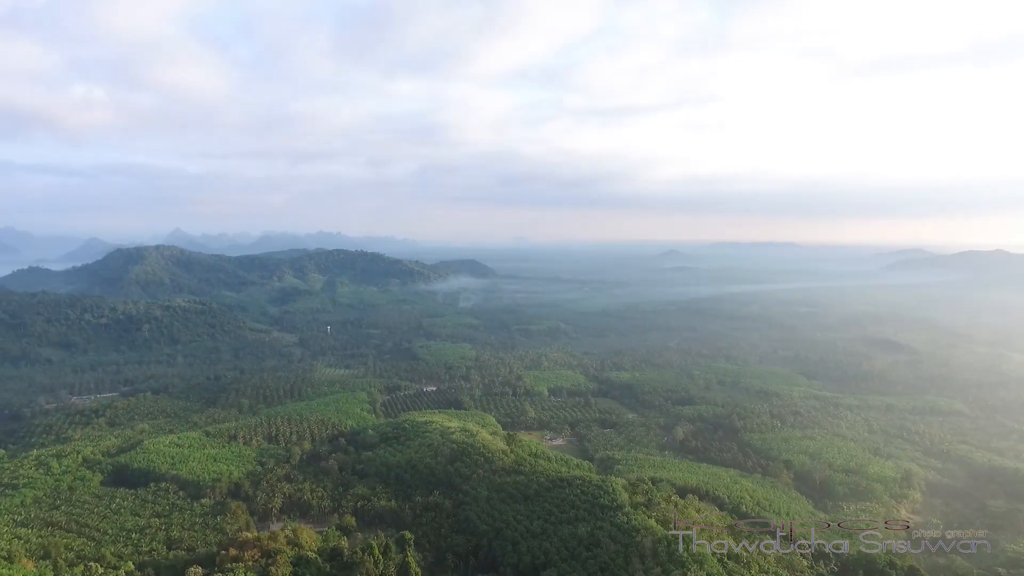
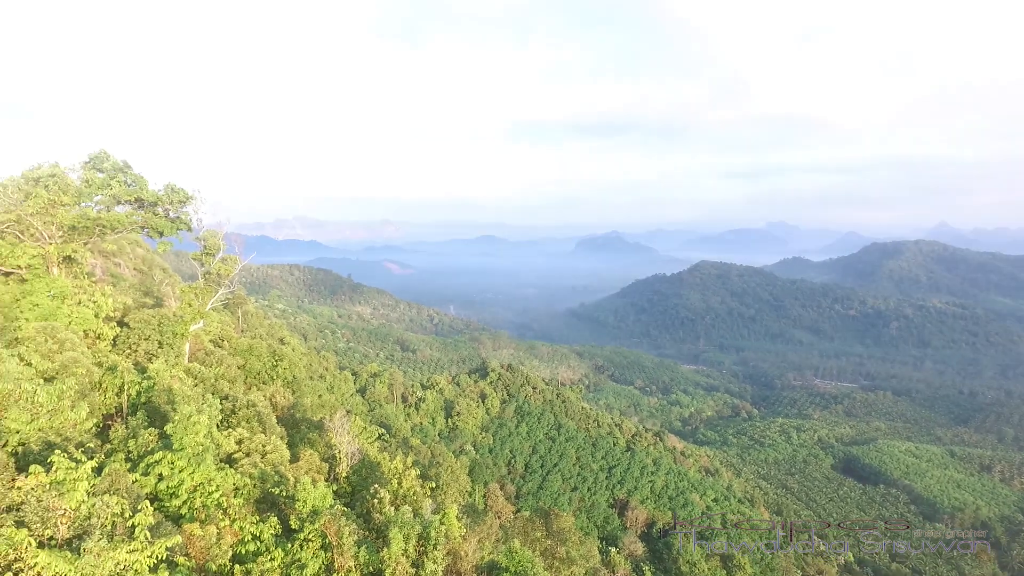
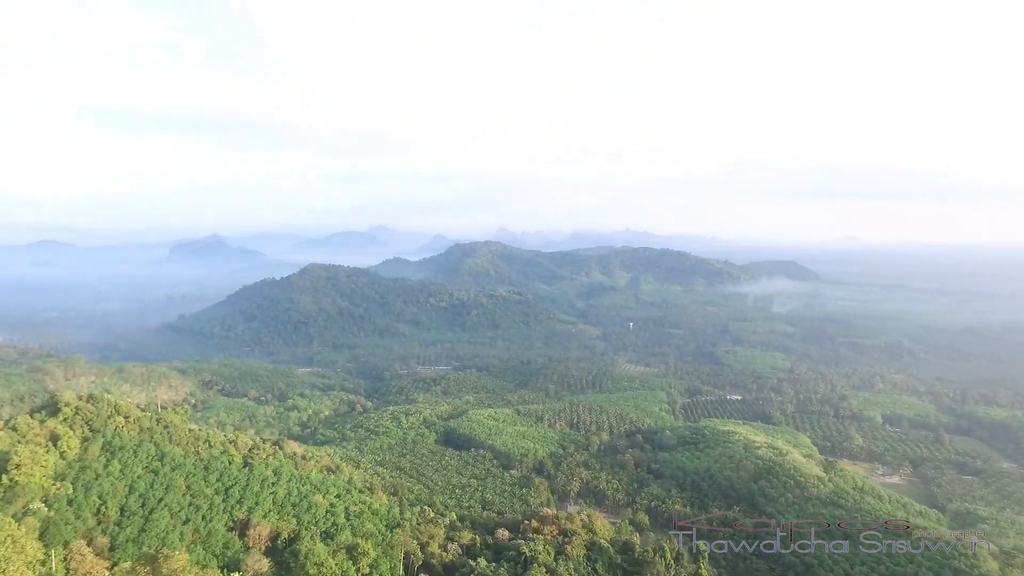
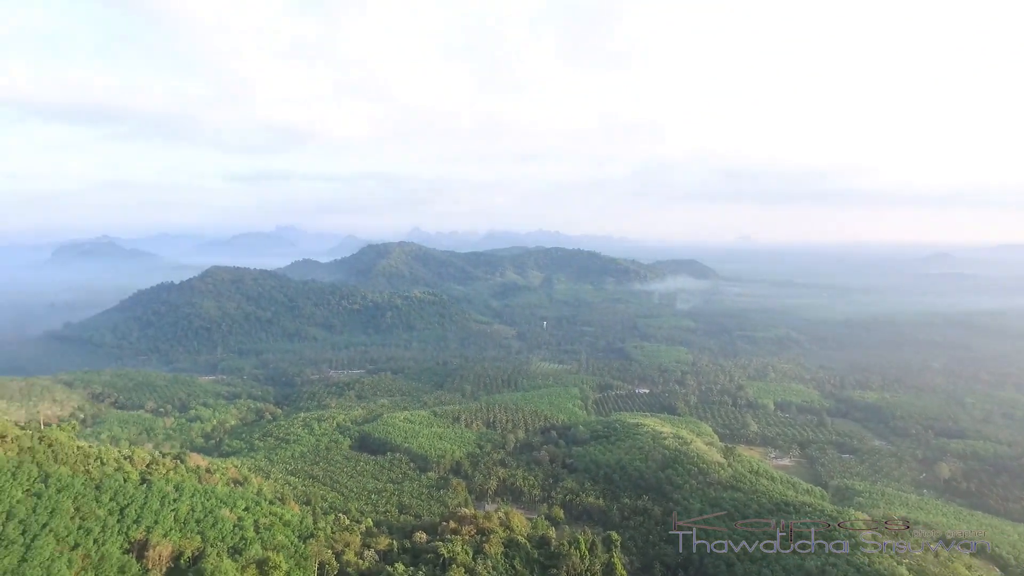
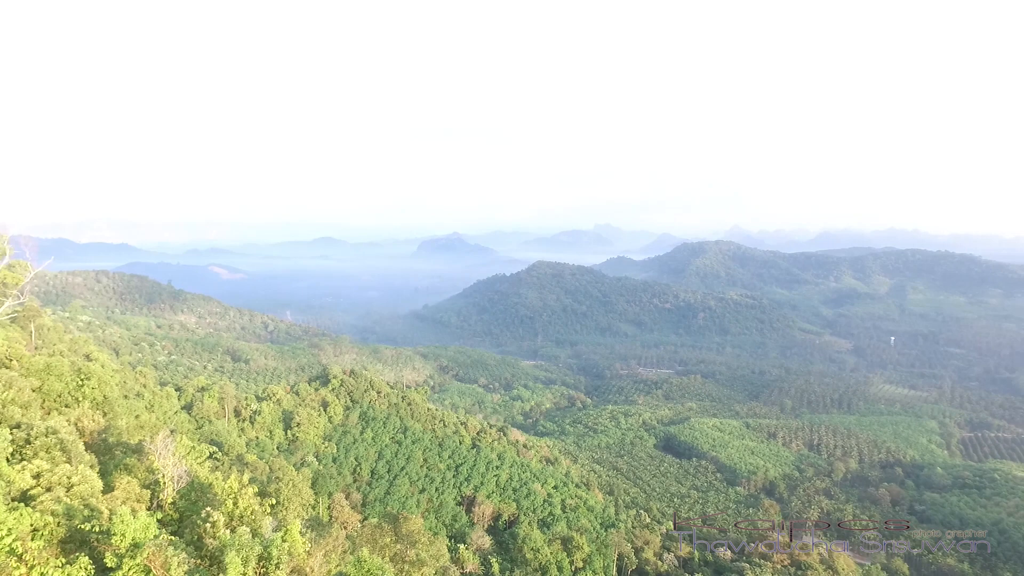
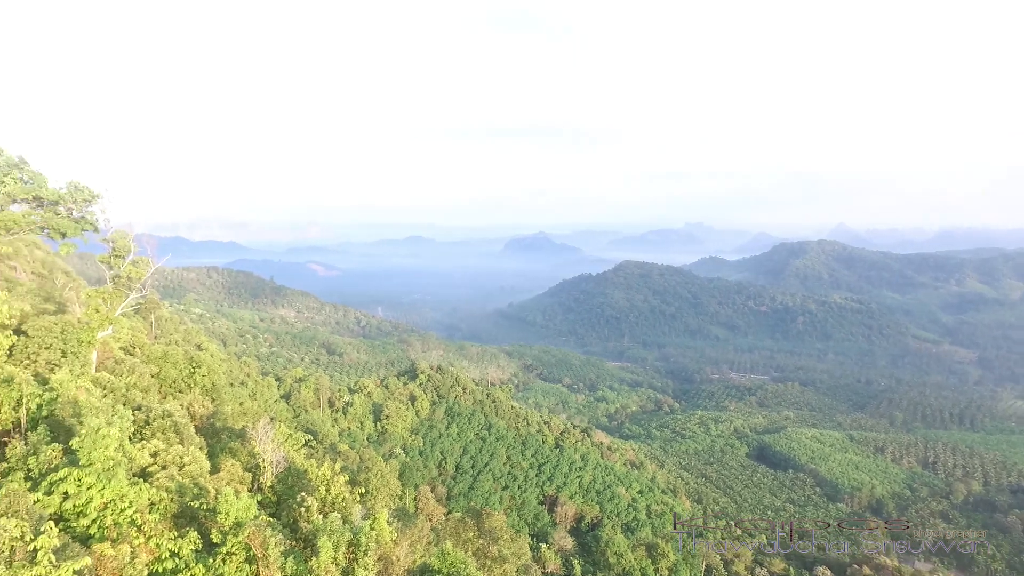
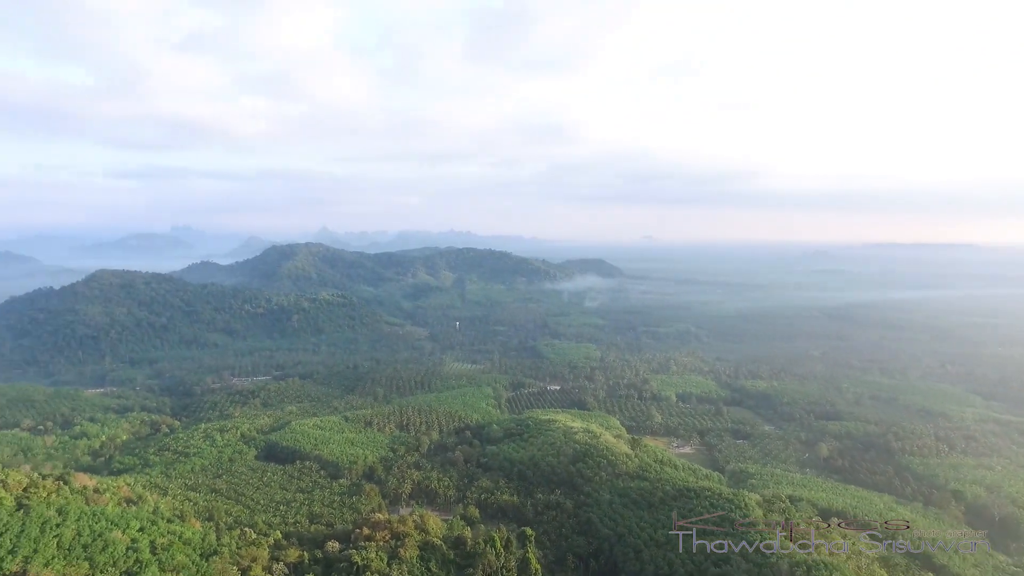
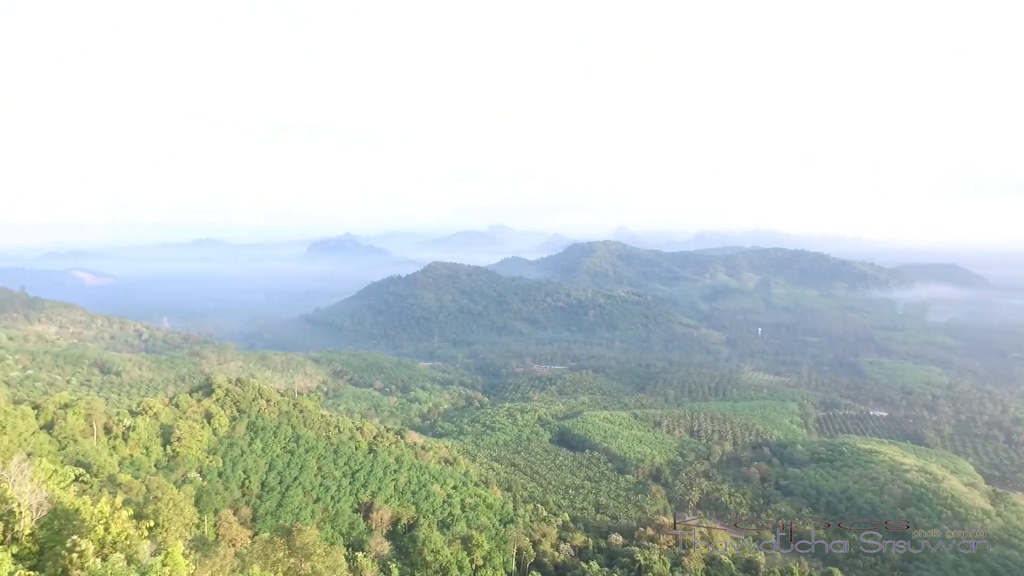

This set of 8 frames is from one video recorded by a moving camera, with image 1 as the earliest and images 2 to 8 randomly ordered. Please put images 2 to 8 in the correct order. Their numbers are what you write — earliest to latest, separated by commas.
7, 4, 3, 8, 5, 6, 2
